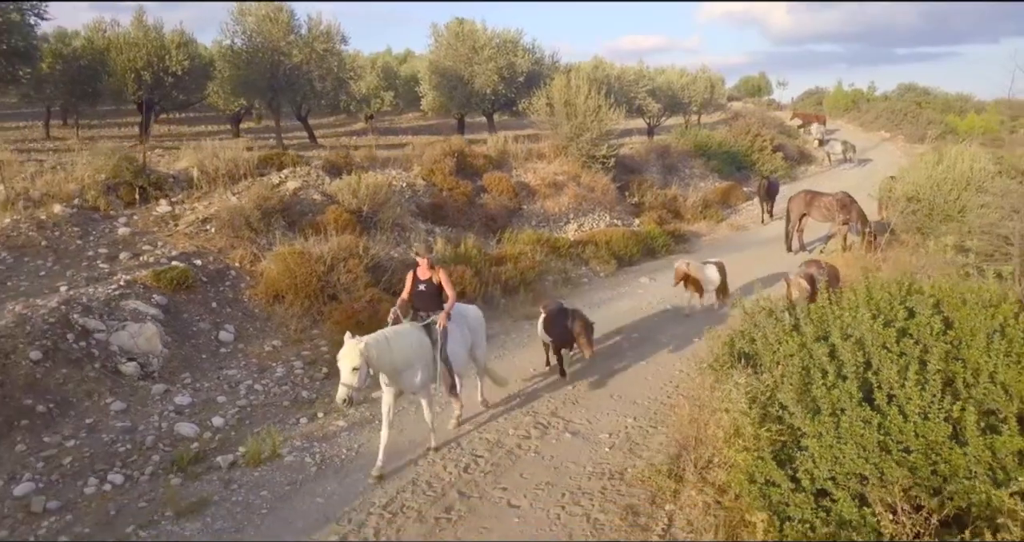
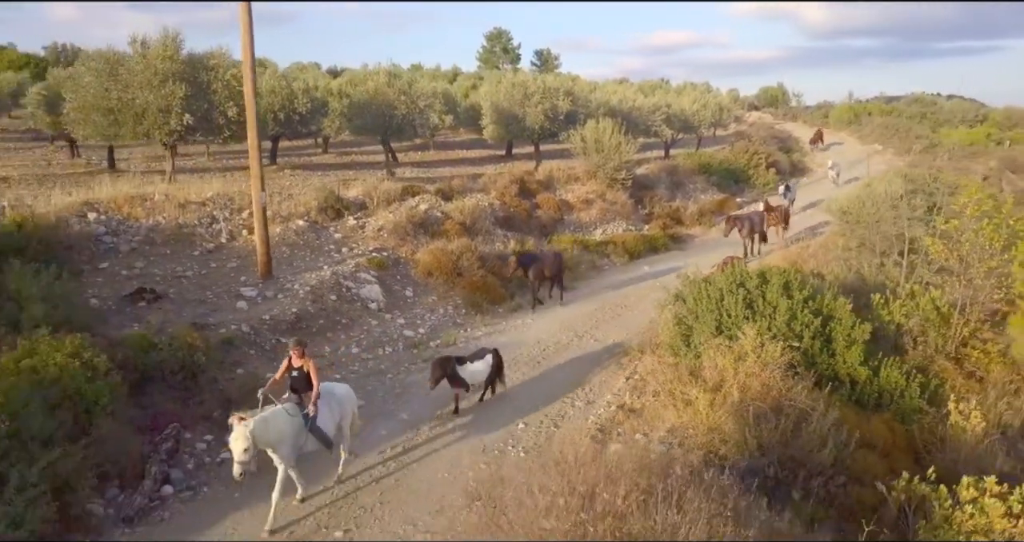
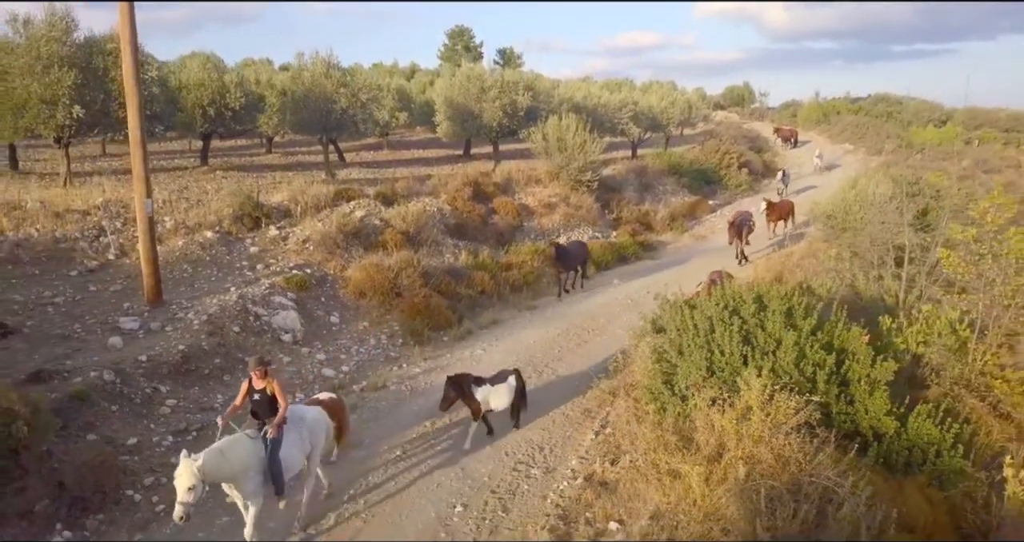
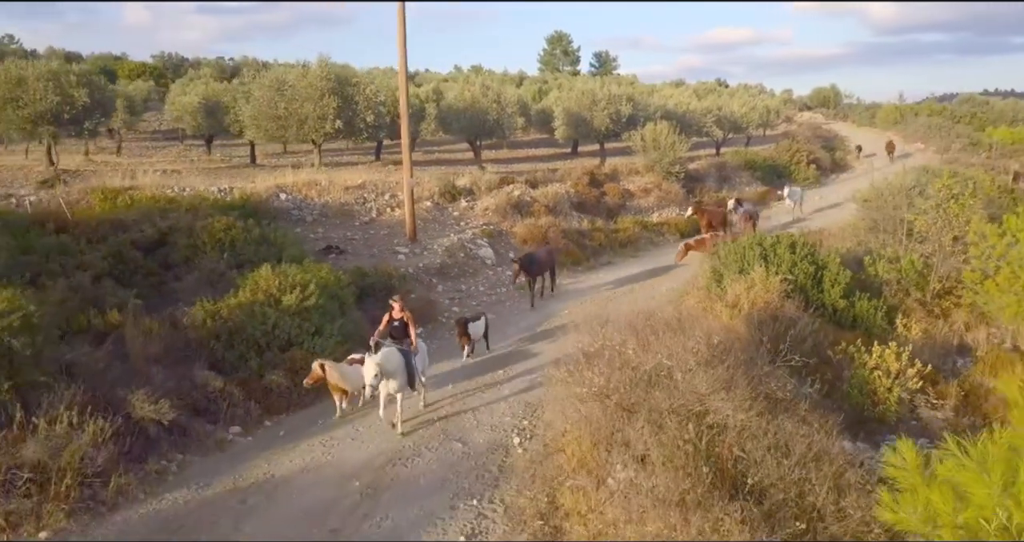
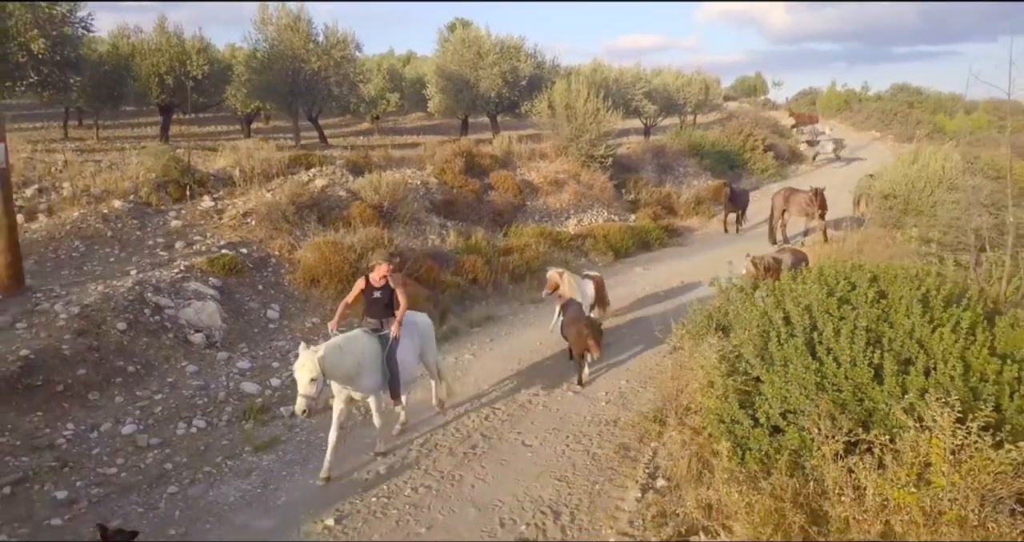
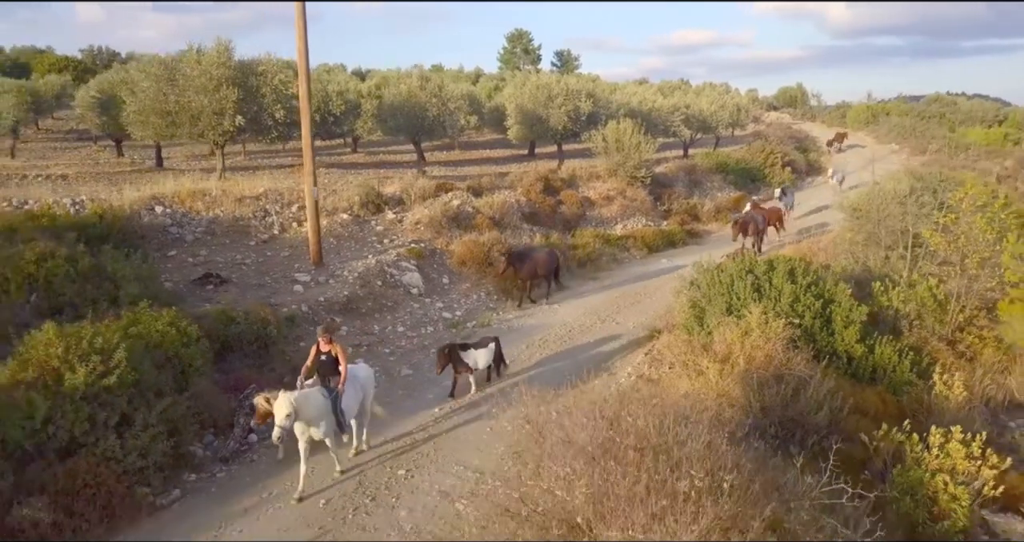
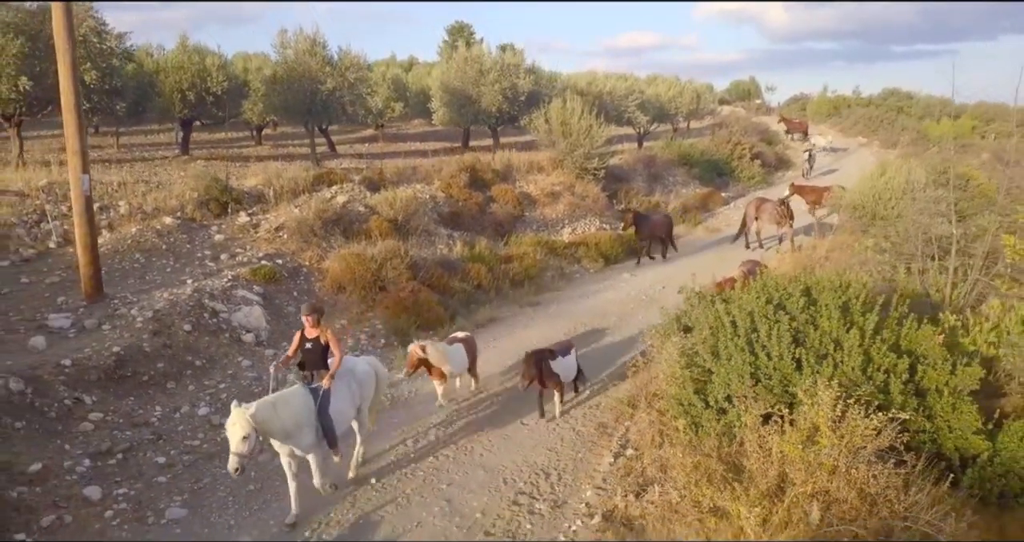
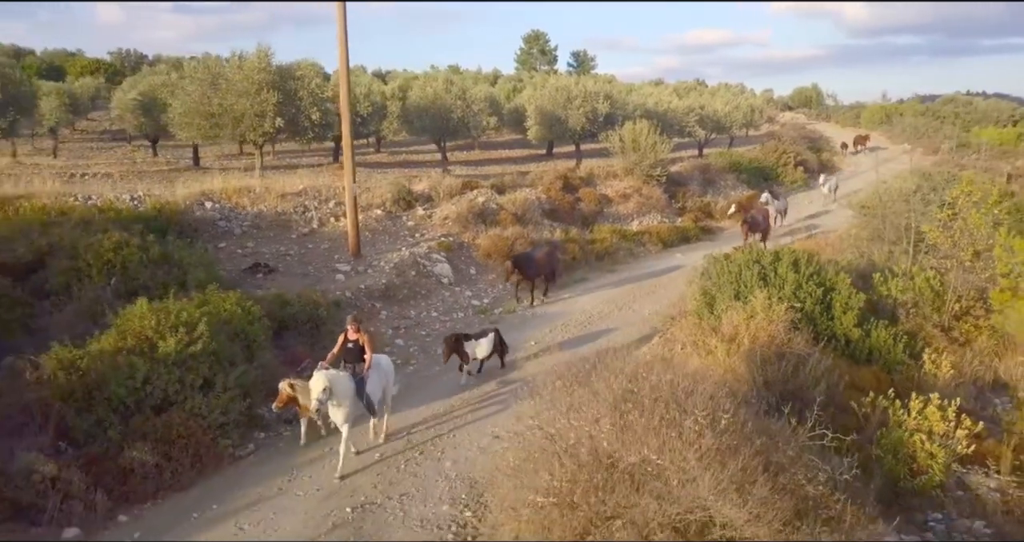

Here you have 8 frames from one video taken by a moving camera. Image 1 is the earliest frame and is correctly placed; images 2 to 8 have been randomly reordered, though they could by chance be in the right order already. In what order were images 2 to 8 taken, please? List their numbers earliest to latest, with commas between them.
5, 7, 3, 2, 6, 8, 4
